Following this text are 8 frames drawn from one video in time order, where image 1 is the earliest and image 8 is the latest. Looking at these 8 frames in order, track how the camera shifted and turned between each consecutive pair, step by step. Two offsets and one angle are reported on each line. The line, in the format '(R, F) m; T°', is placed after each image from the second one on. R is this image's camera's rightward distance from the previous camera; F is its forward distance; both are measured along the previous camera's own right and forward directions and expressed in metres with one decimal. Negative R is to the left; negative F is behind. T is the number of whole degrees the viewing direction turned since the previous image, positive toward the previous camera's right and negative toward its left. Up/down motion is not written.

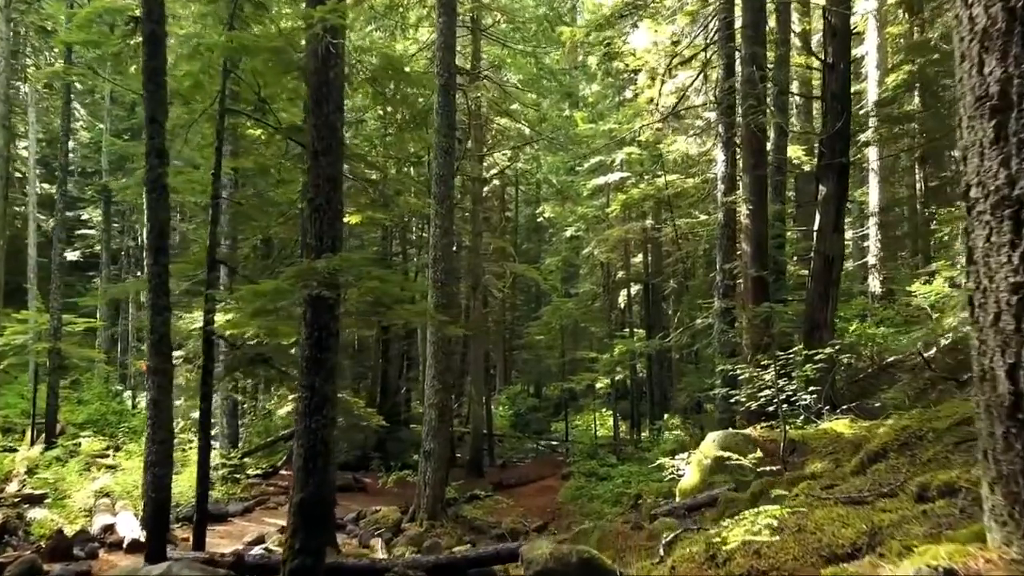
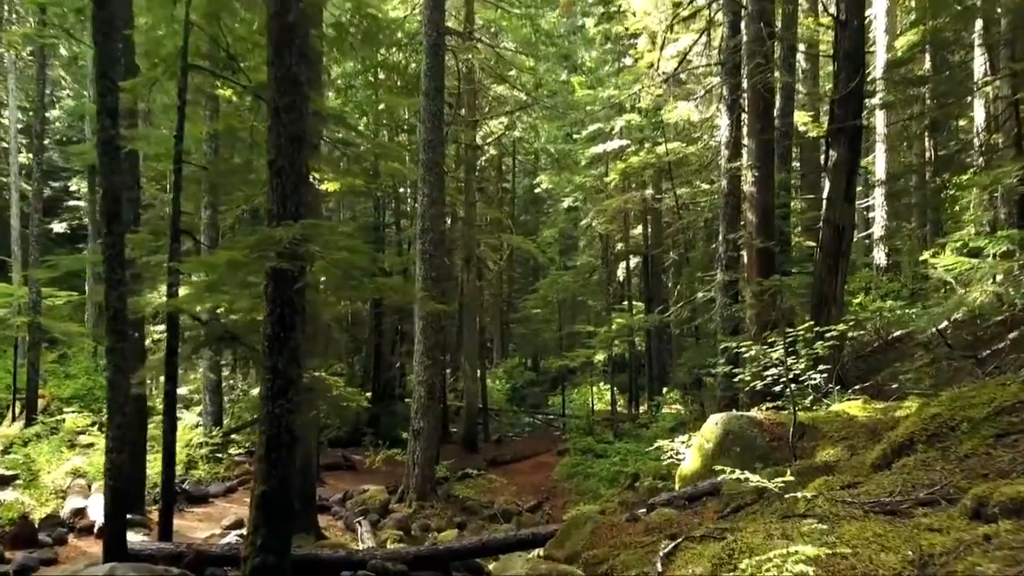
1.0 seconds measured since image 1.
(+0.1, +0.6) m; 0°
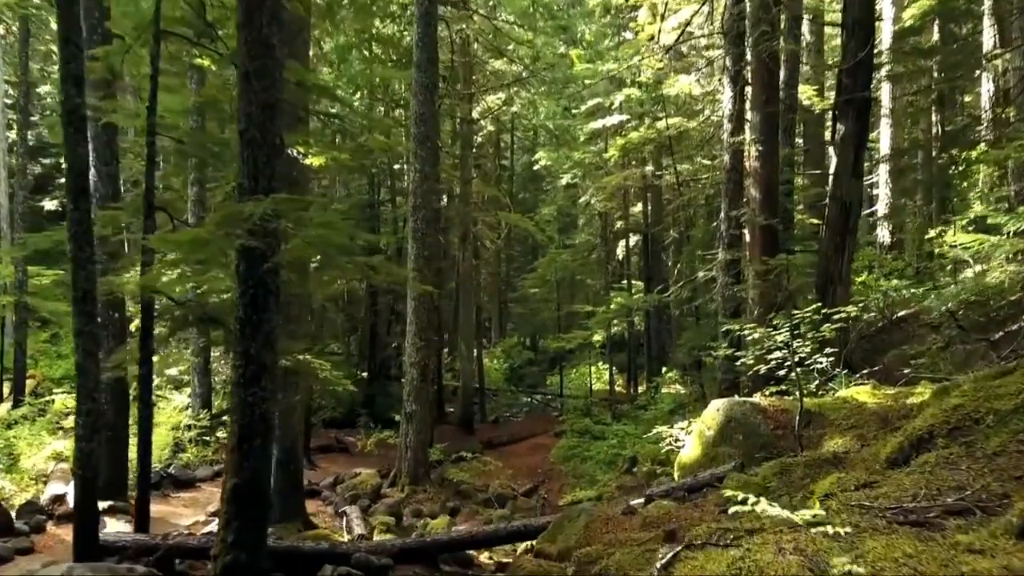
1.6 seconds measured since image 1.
(+0.1, +0.4) m; 0°
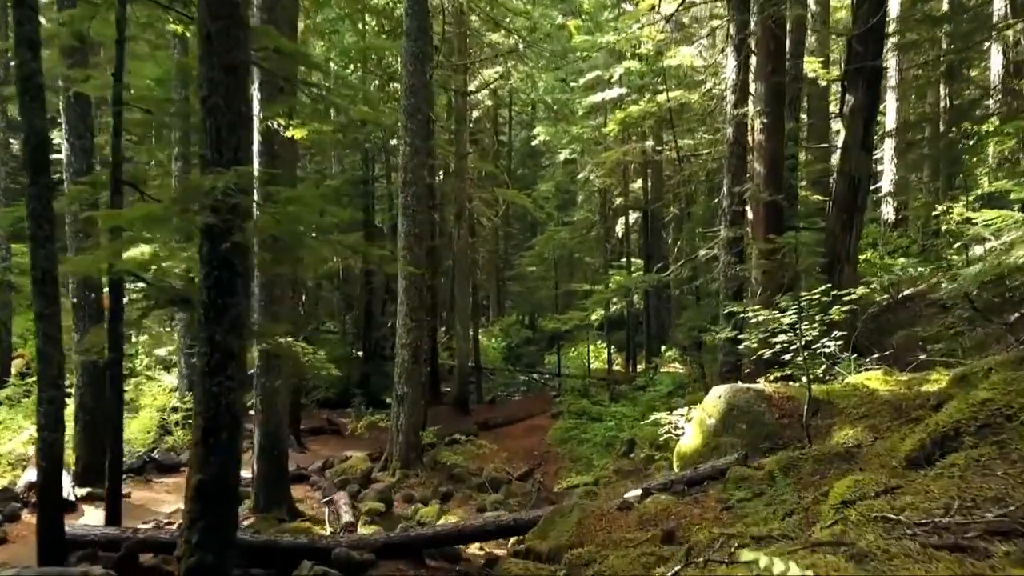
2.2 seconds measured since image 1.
(+0.1, +0.4) m; 0°
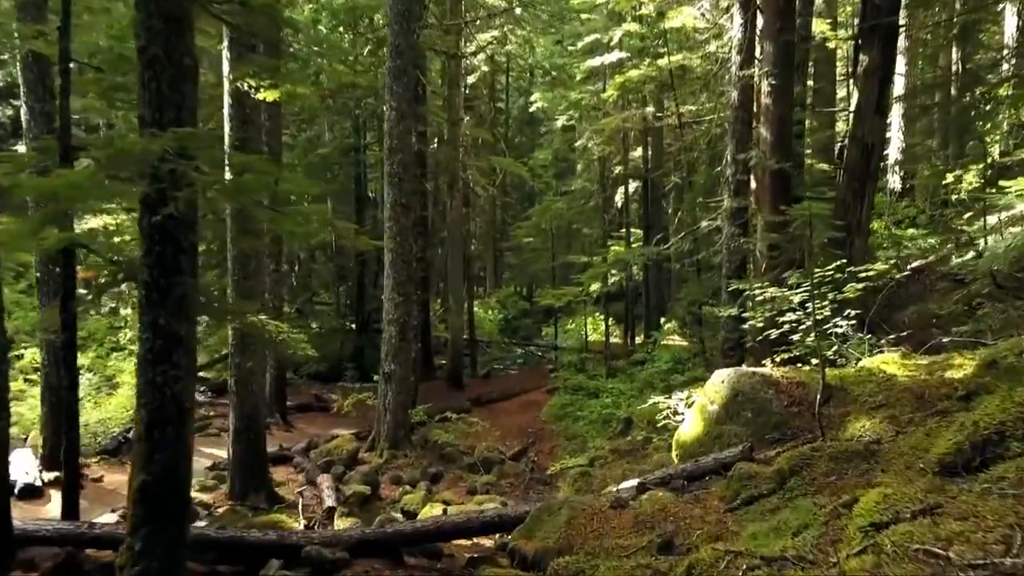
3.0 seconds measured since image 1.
(+0.1, +0.6) m; 0°
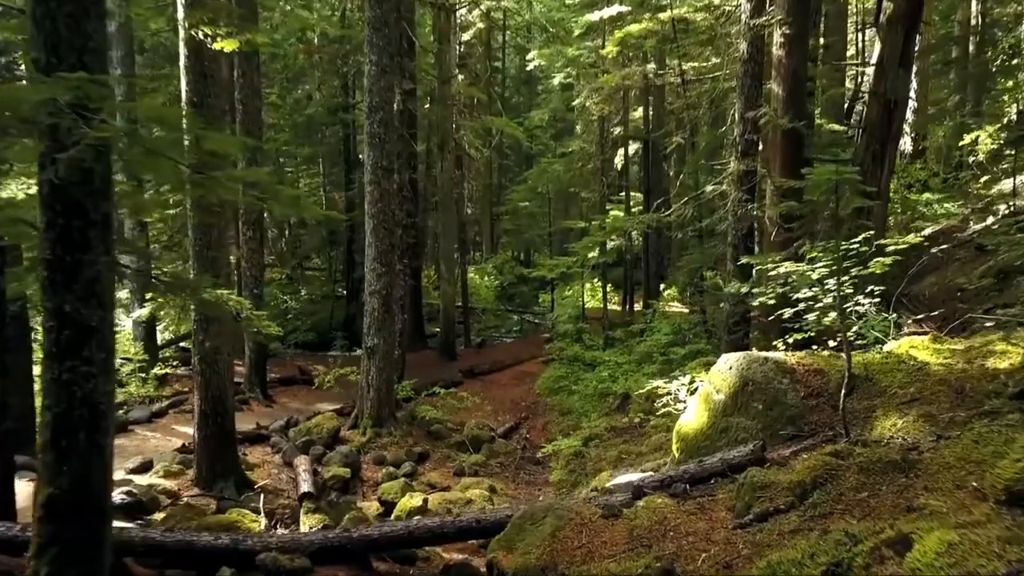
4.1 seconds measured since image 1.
(+0.1, +0.7) m; 0°
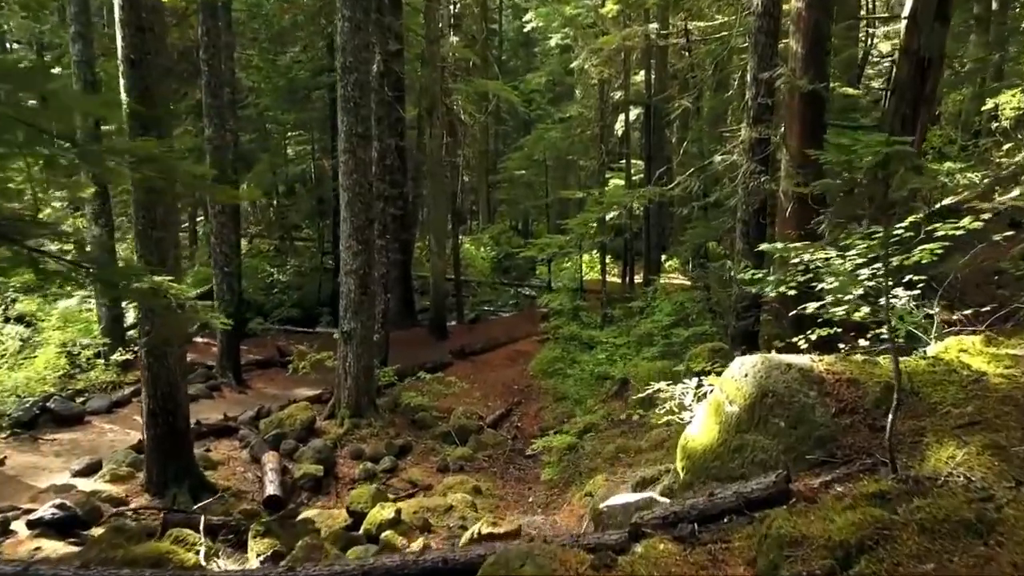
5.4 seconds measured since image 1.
(+0.2, +0.9) m; 0°
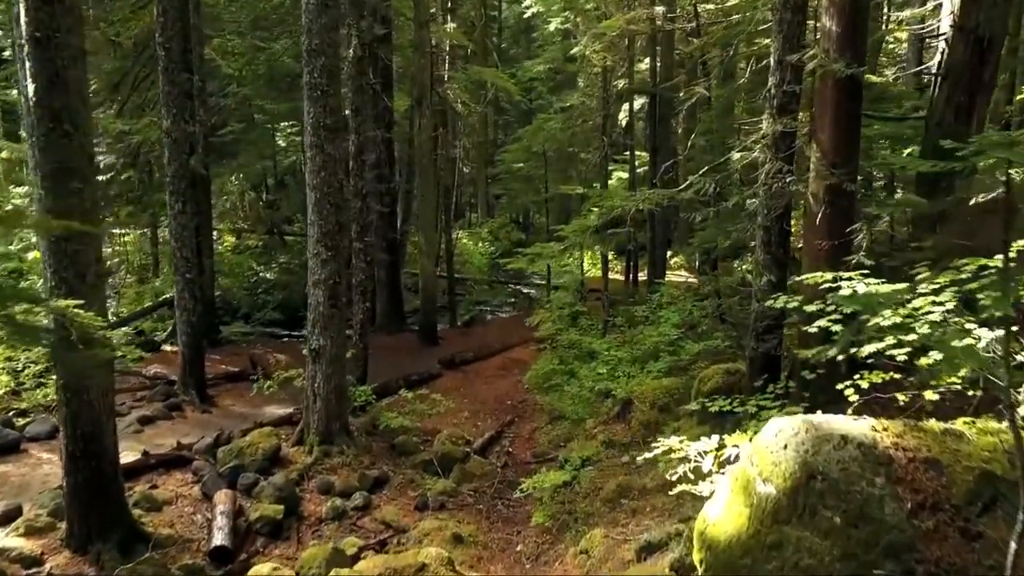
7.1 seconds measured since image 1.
(+0.2, +1.2) m; 0°
